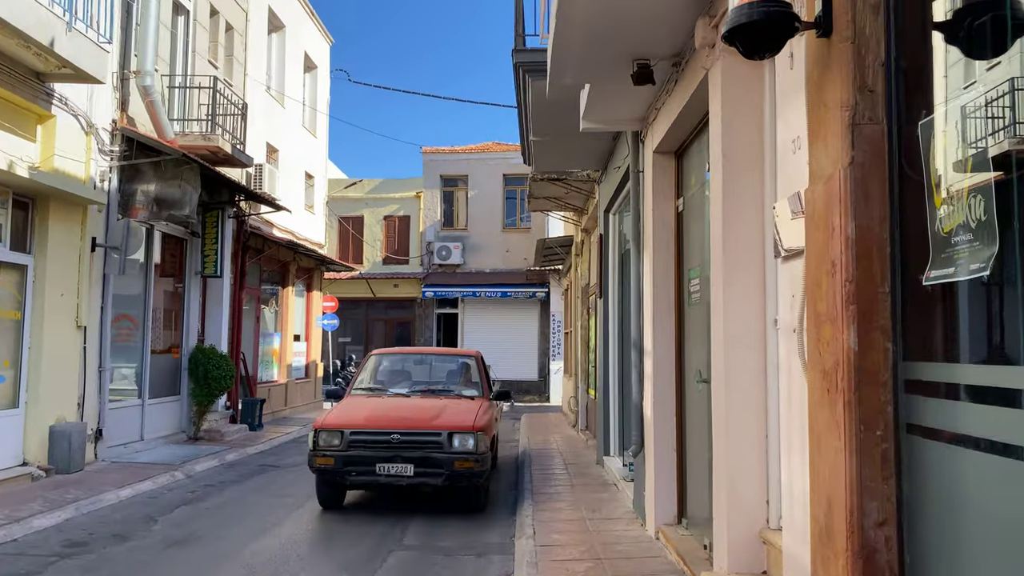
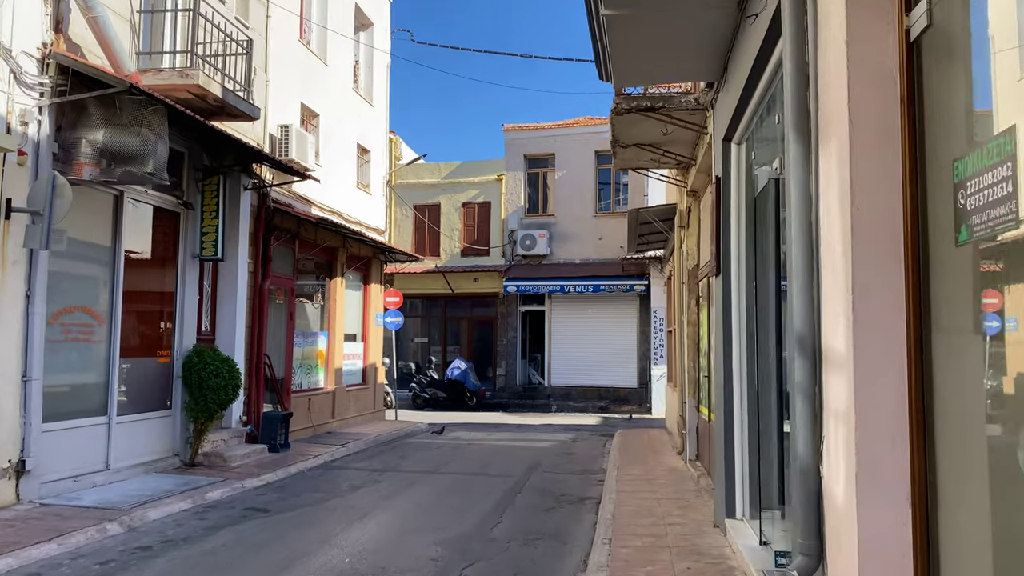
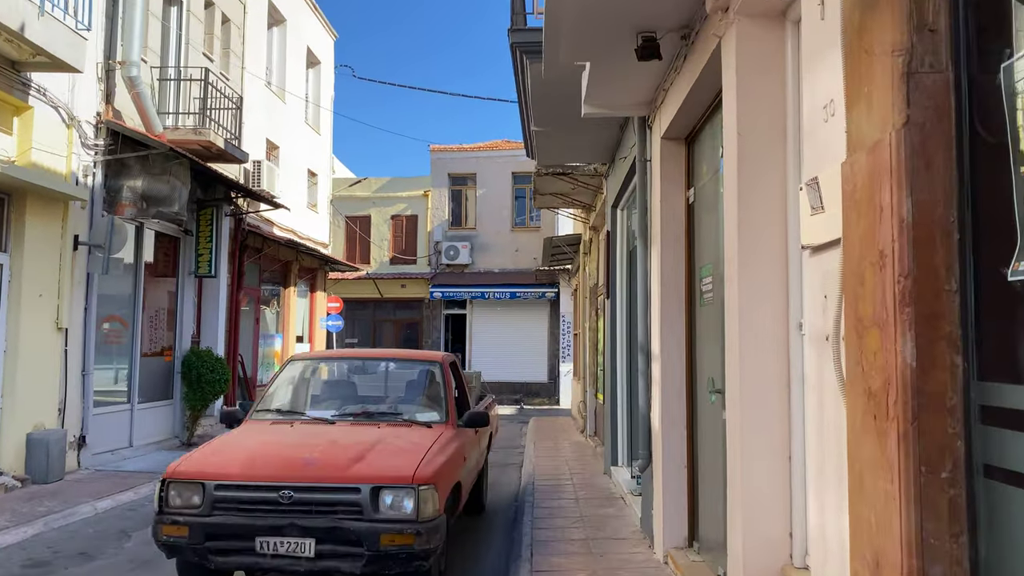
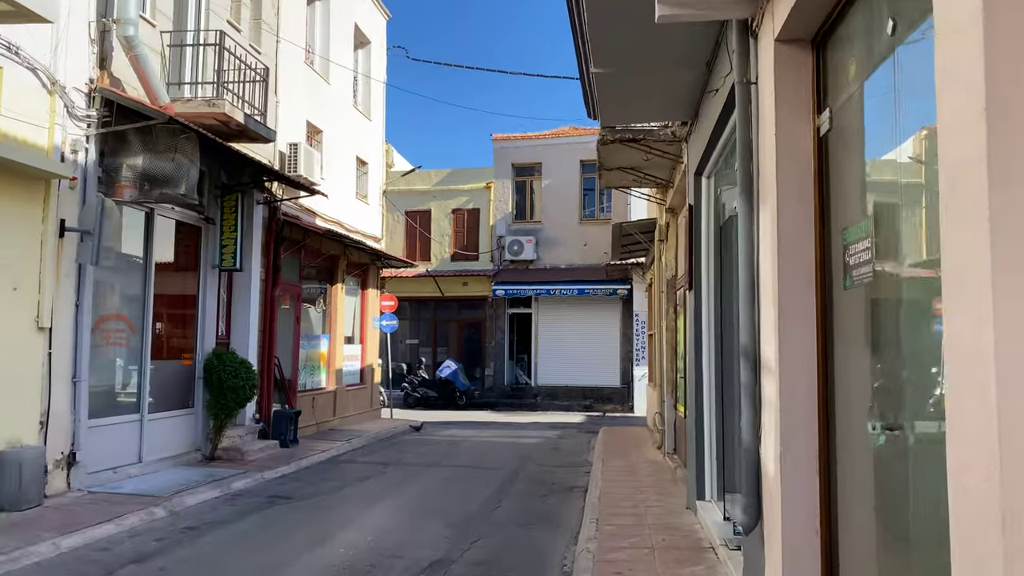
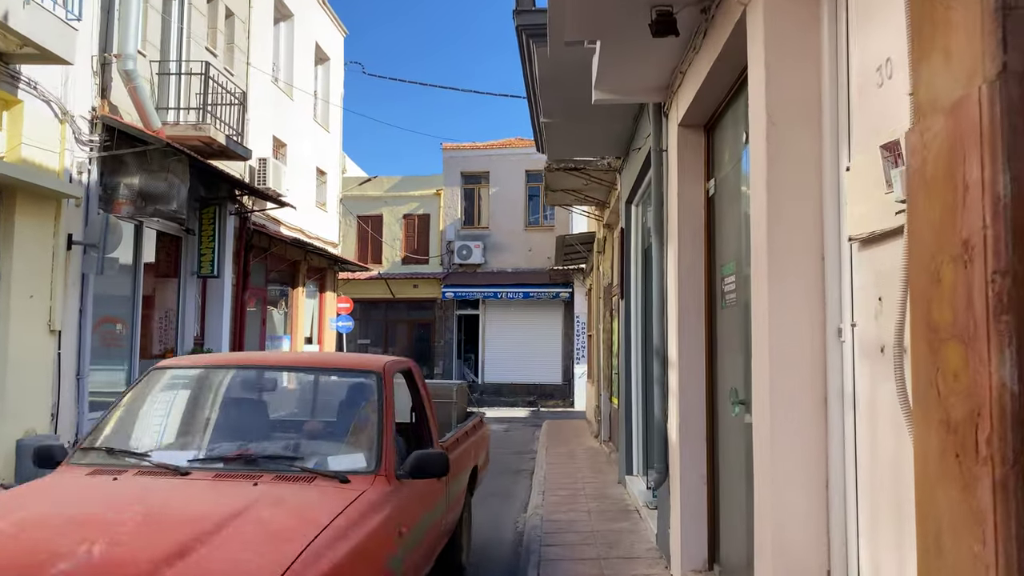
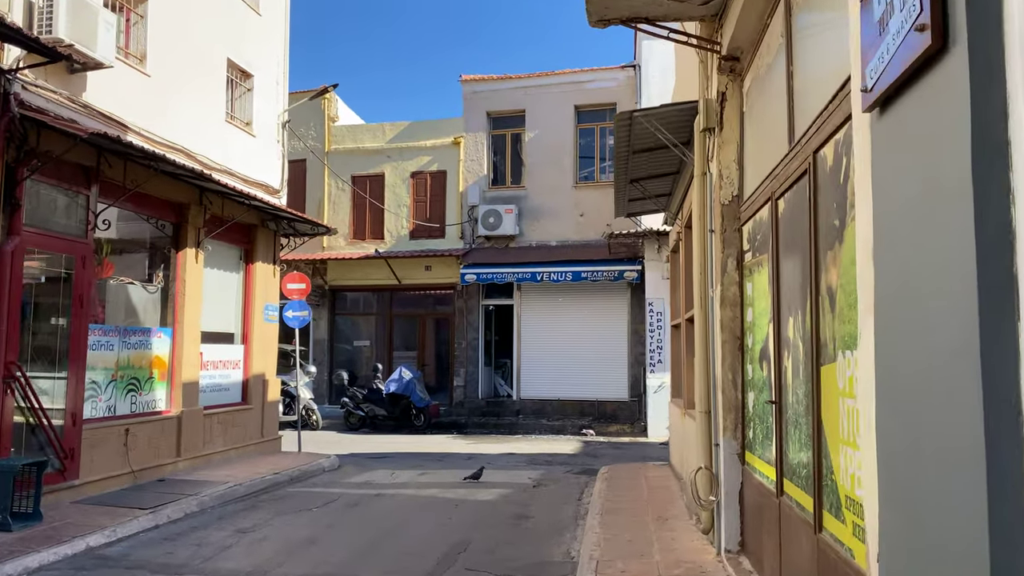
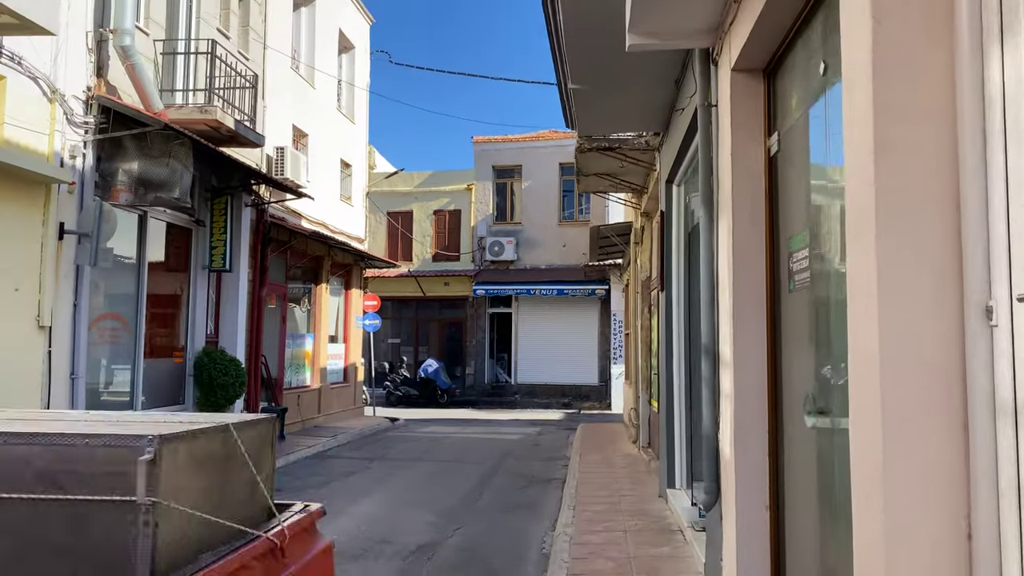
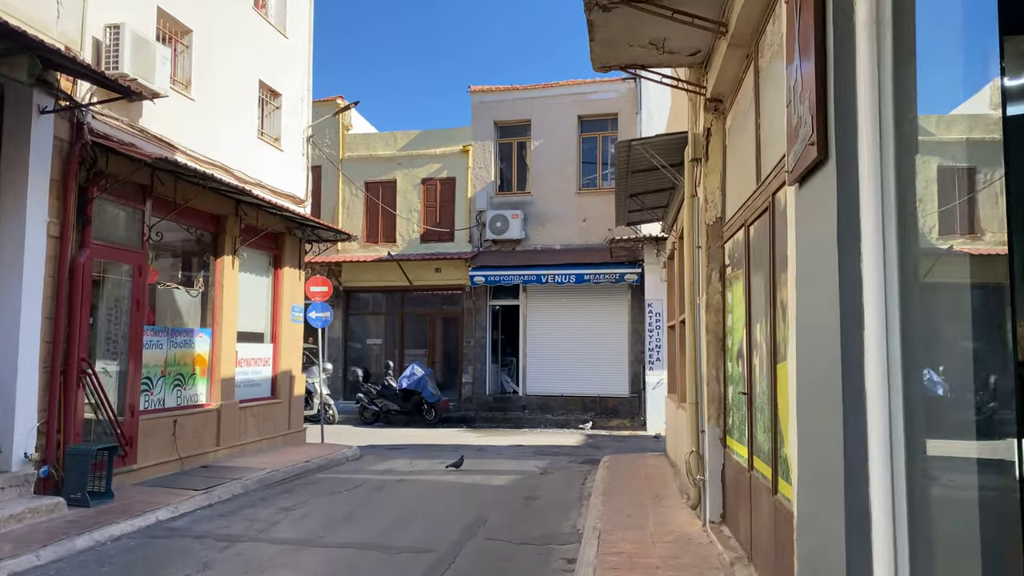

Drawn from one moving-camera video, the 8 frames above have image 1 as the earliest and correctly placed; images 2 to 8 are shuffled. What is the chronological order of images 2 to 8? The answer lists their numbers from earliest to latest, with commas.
3, 5, 7, 4, 2, 8, 6
